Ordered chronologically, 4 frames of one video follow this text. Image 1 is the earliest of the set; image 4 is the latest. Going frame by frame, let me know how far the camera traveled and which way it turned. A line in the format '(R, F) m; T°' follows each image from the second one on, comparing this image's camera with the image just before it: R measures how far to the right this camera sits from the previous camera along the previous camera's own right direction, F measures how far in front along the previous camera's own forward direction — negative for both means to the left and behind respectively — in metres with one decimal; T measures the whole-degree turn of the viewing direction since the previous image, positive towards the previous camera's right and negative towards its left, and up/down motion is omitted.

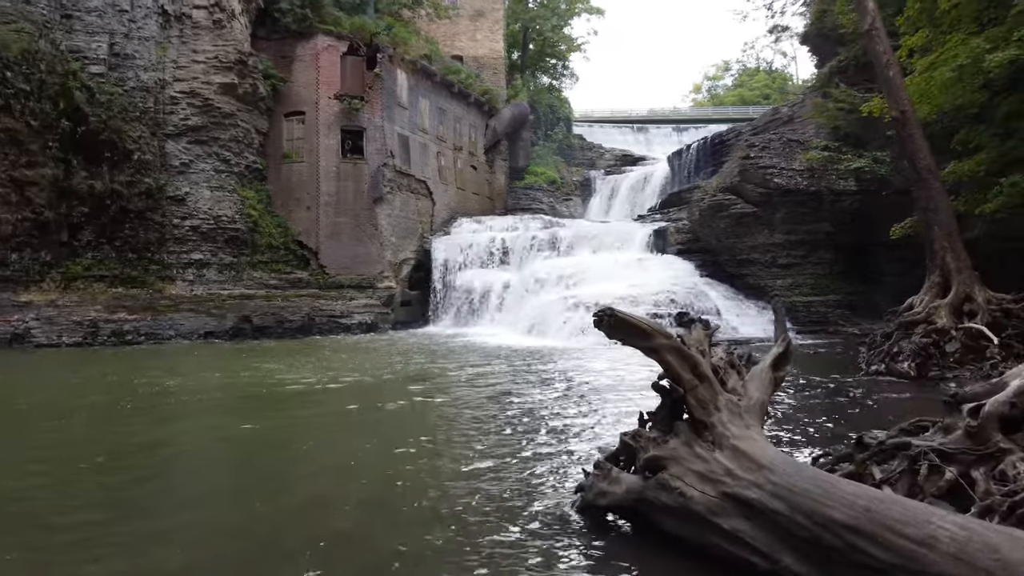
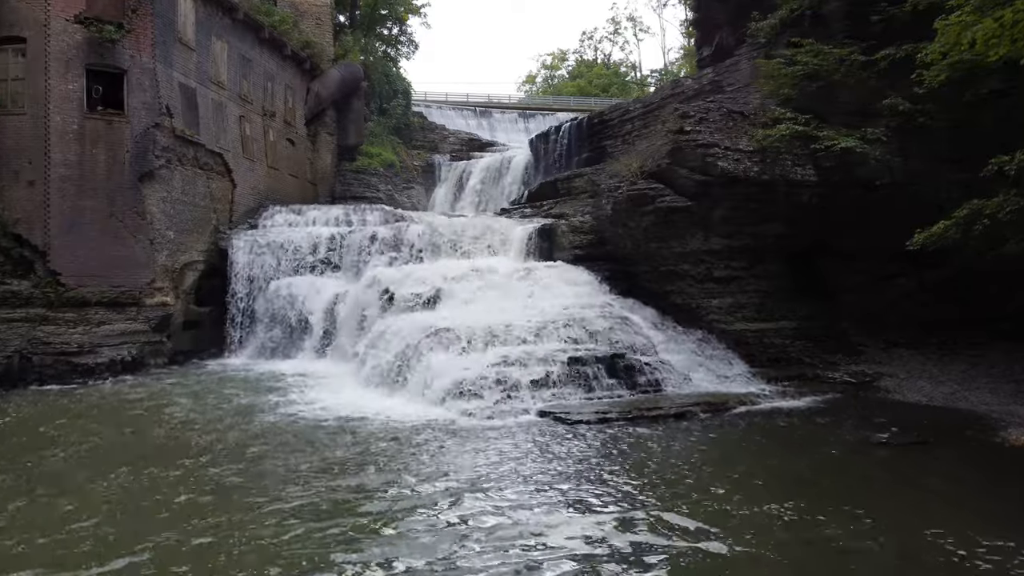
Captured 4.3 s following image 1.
(-0.2, +4.9) m; +13°
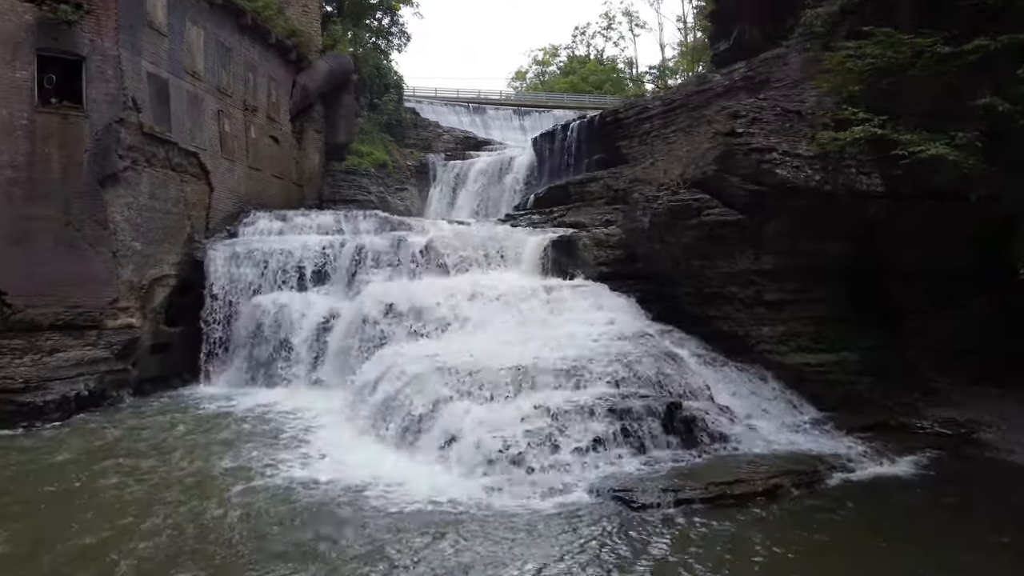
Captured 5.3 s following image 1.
(-0.5, +1.6) m; +1°
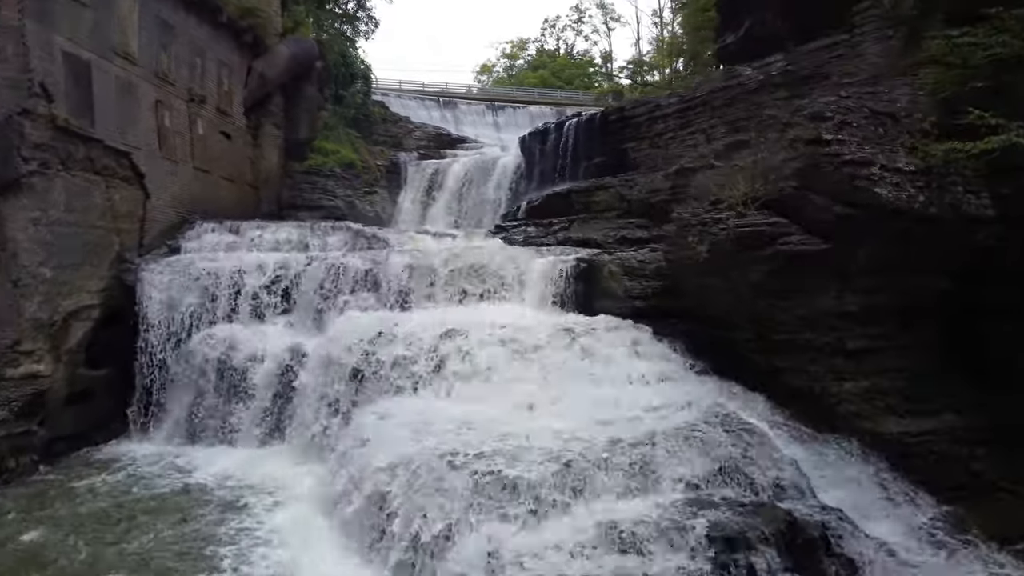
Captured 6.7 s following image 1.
(-0.6, +2.2) m; +3°
